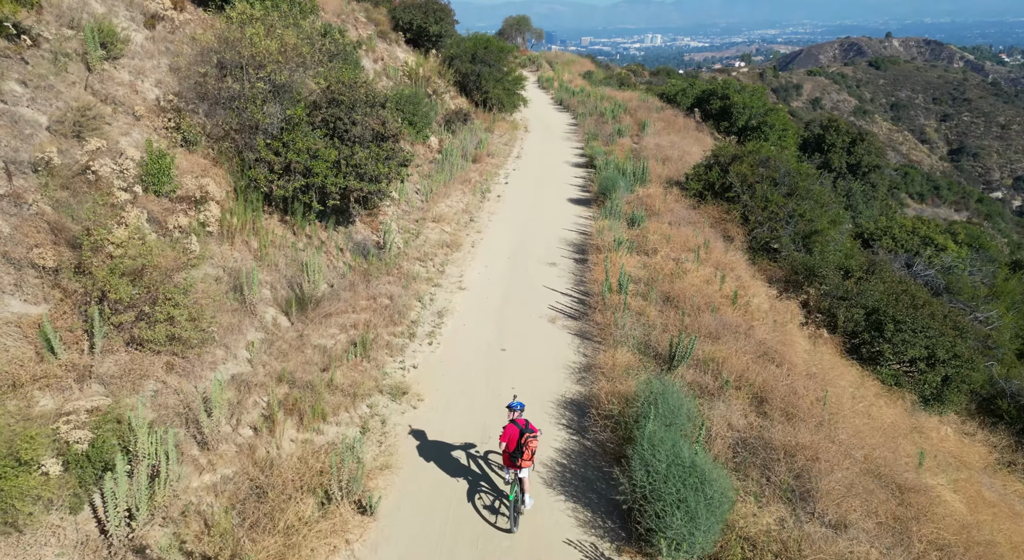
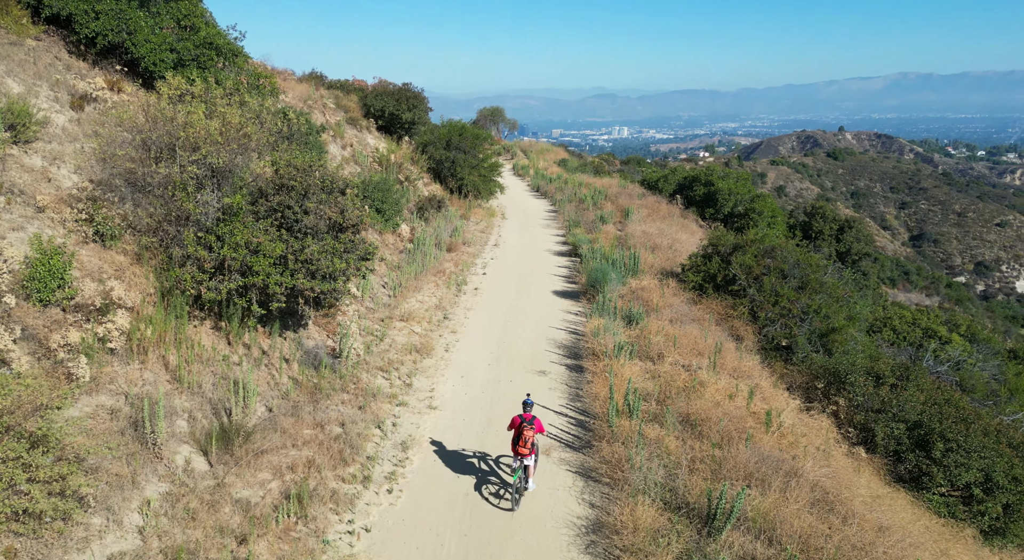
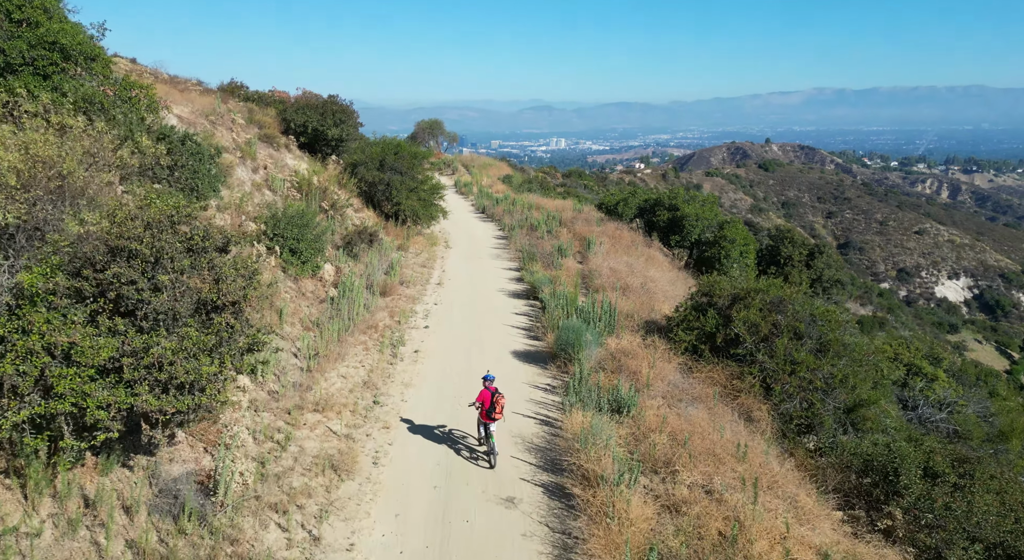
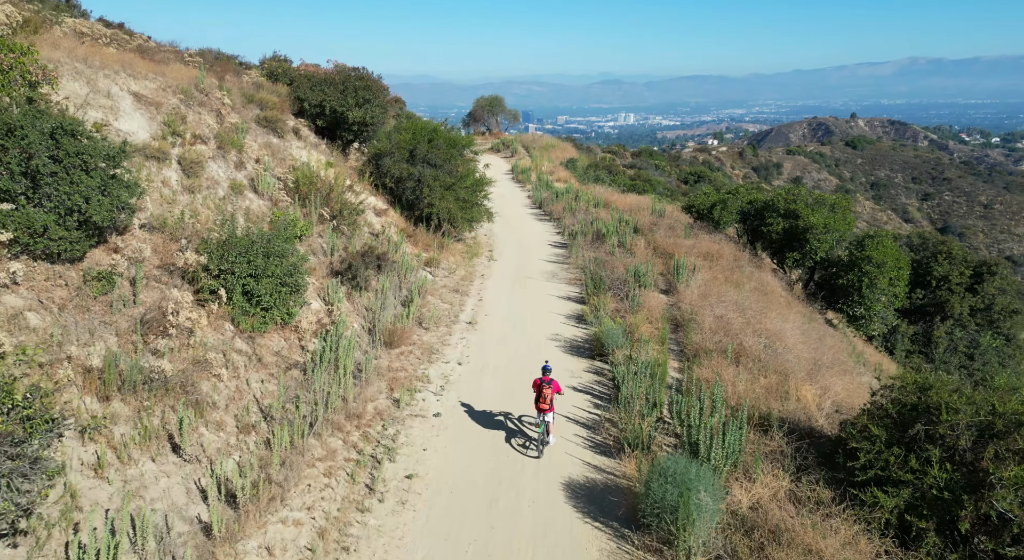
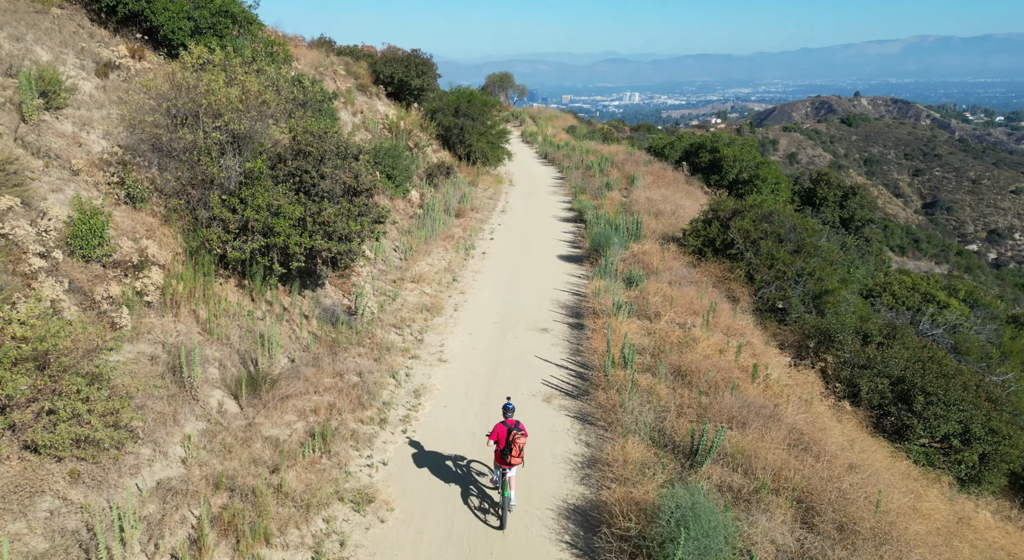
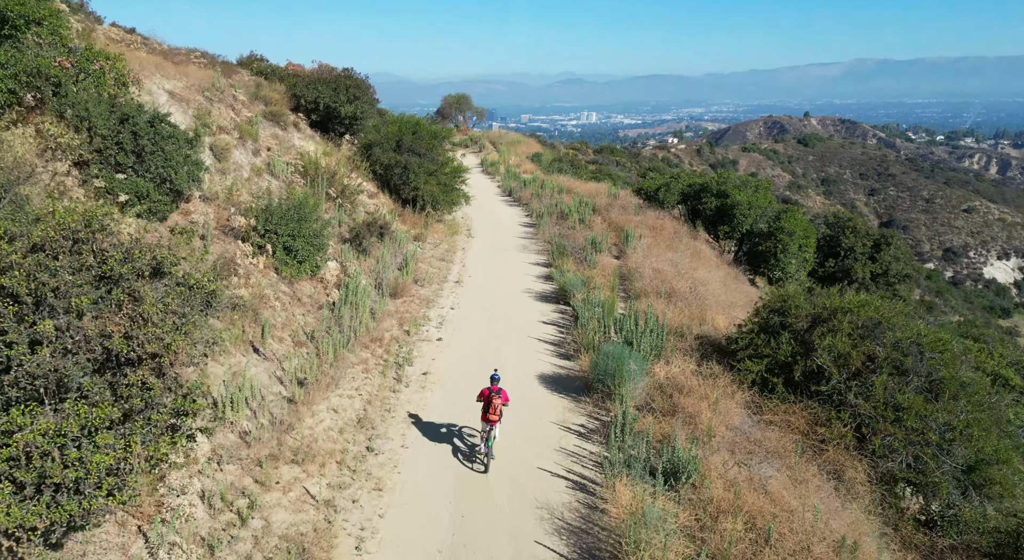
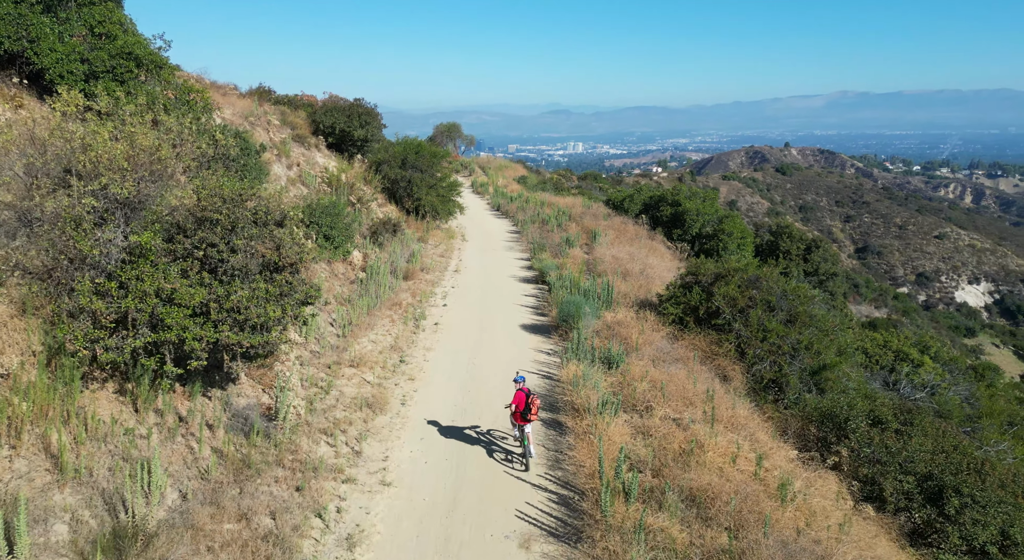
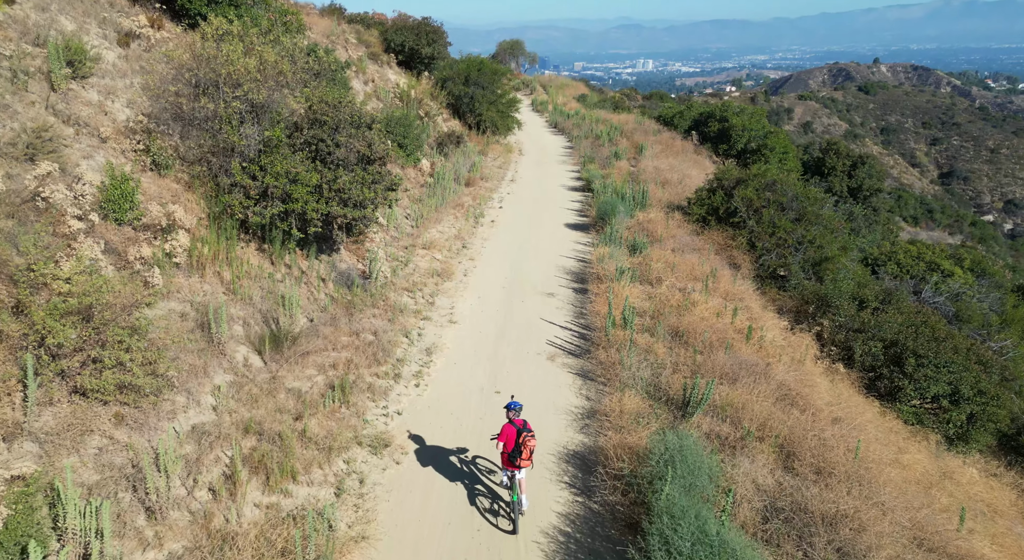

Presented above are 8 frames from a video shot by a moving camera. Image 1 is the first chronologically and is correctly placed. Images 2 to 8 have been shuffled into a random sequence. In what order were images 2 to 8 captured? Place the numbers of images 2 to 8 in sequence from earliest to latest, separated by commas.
8, 5, 2, 7, 3, 6, 4
